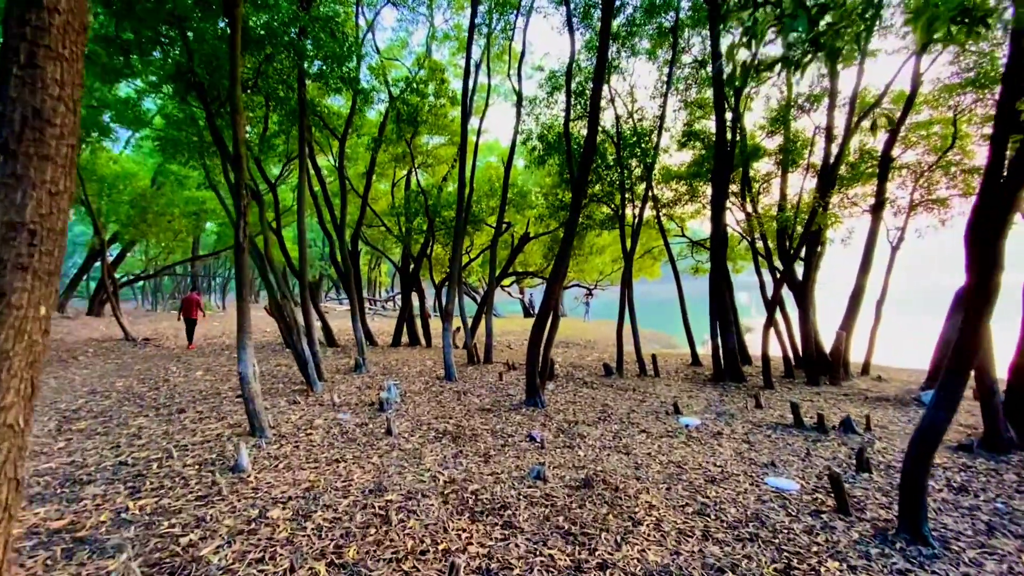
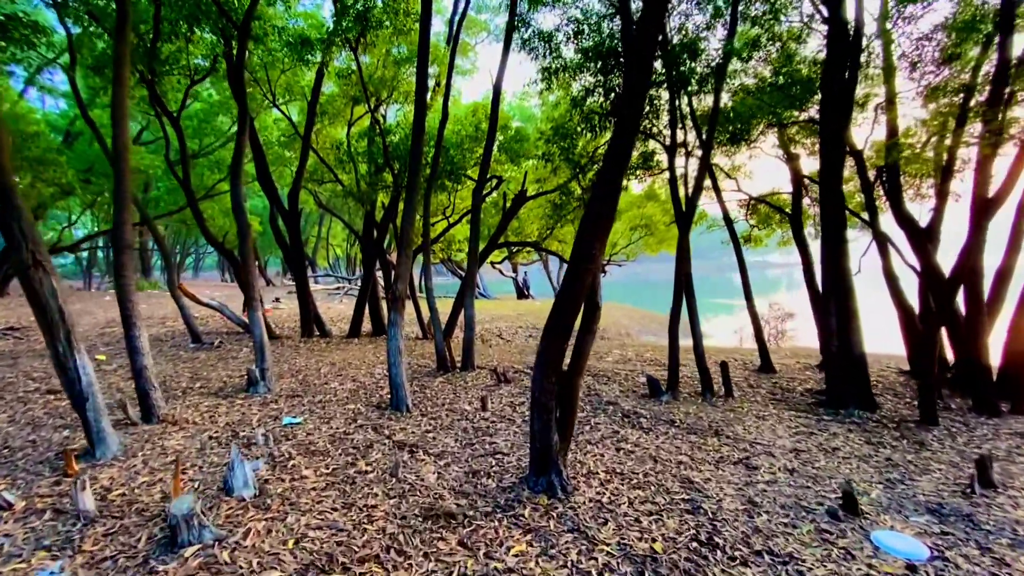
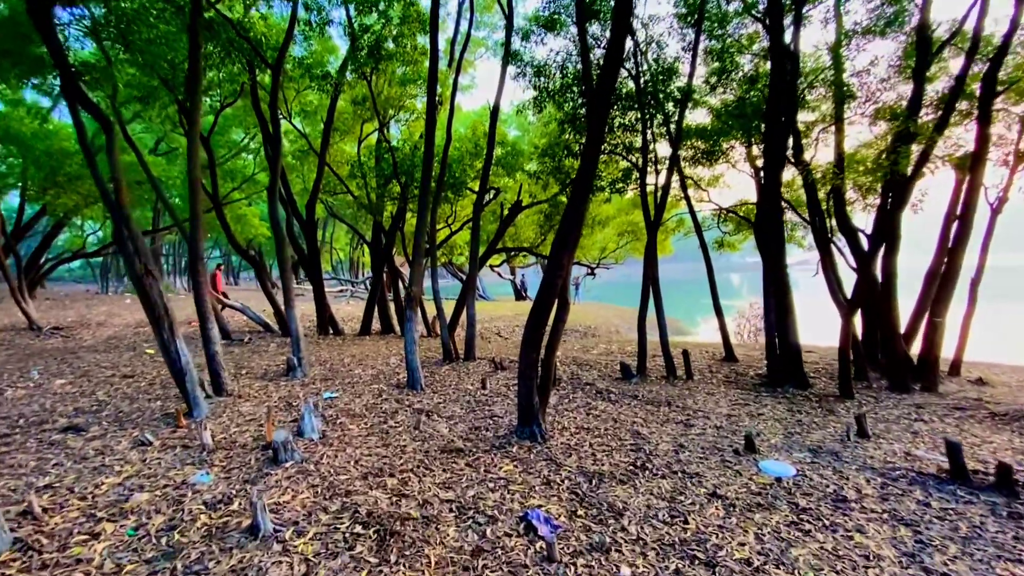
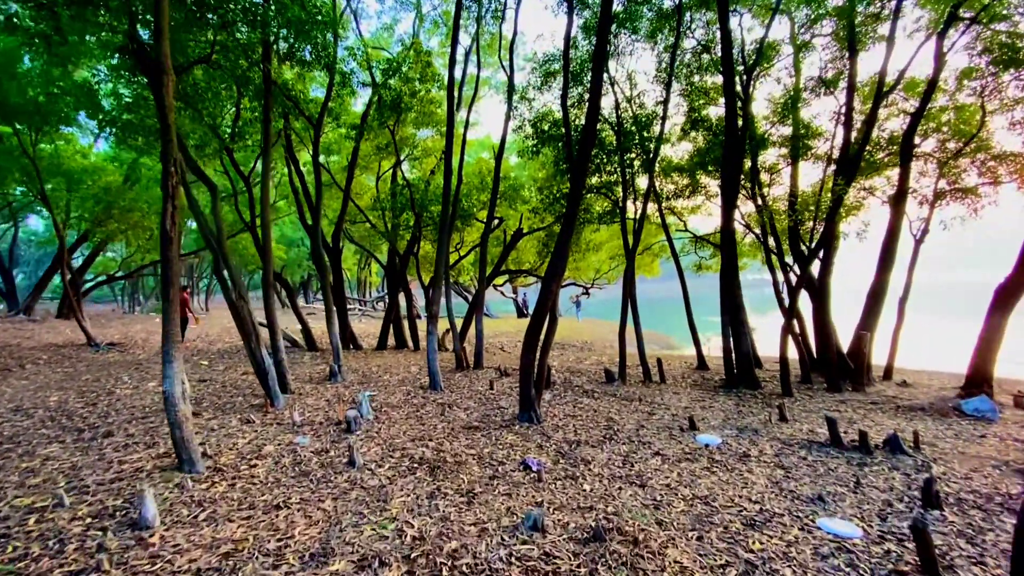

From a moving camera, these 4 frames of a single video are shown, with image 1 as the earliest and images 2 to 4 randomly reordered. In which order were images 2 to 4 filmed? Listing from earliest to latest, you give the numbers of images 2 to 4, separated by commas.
4, 3, 2
